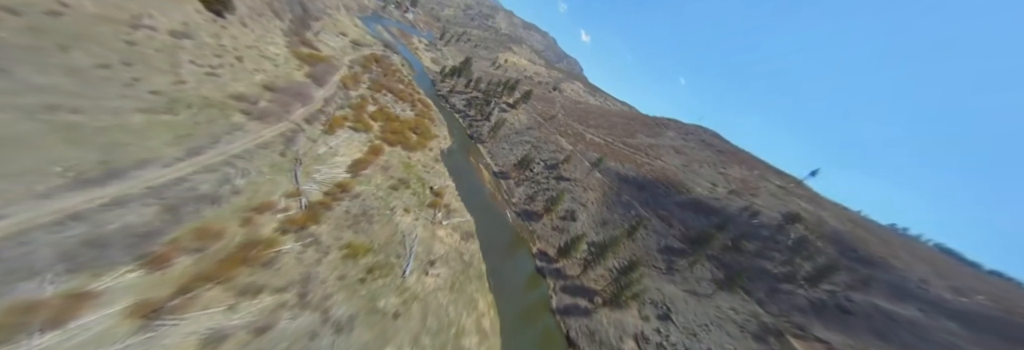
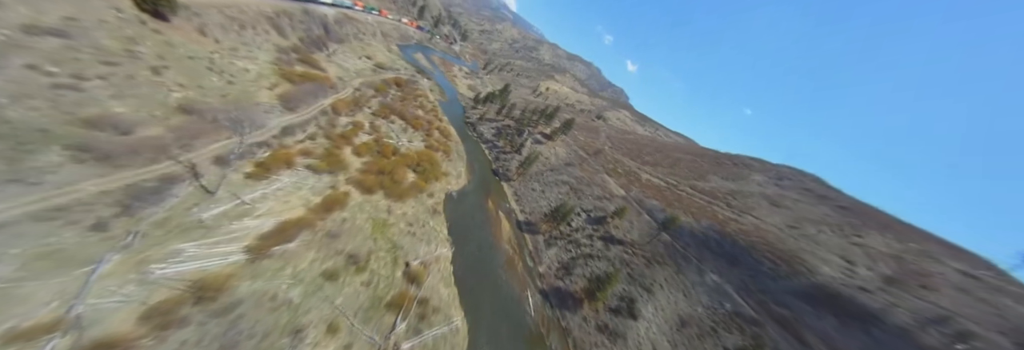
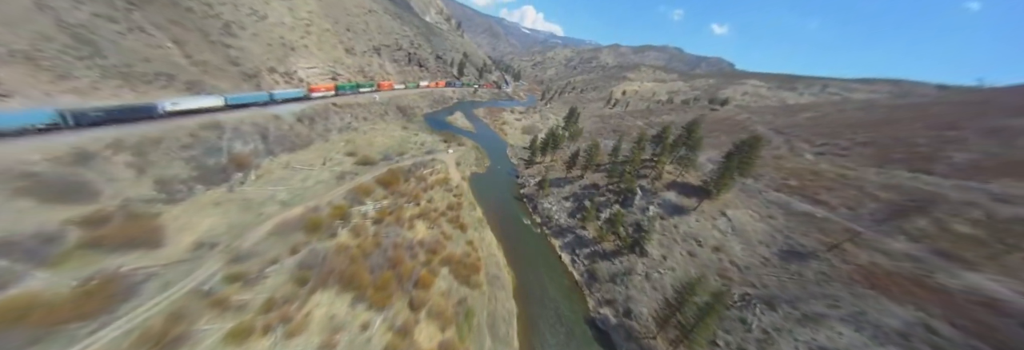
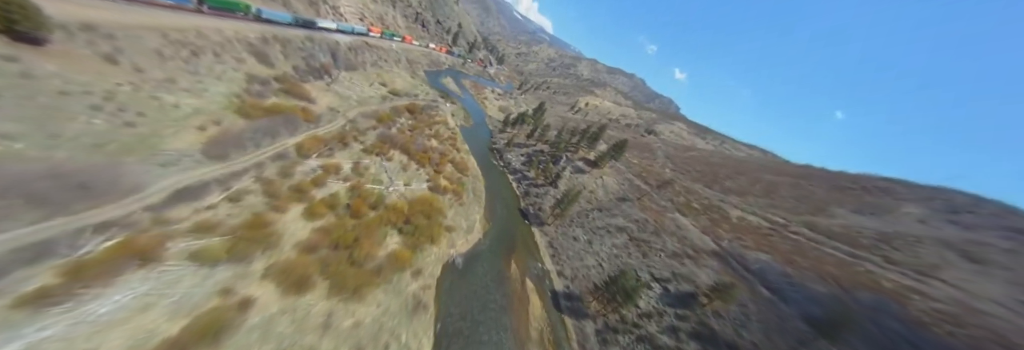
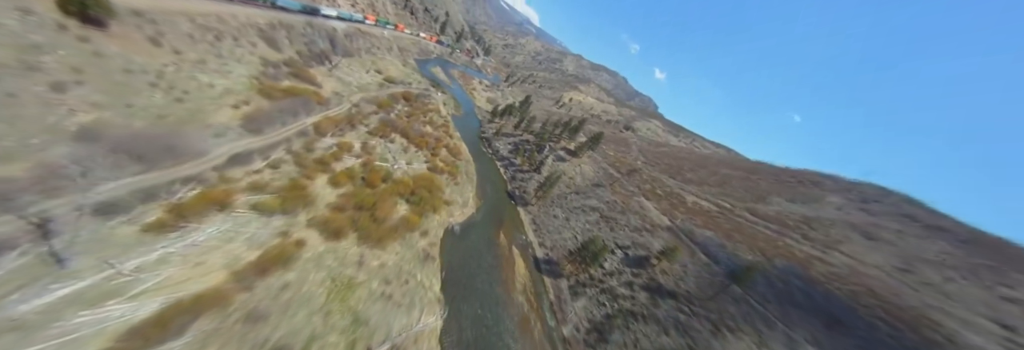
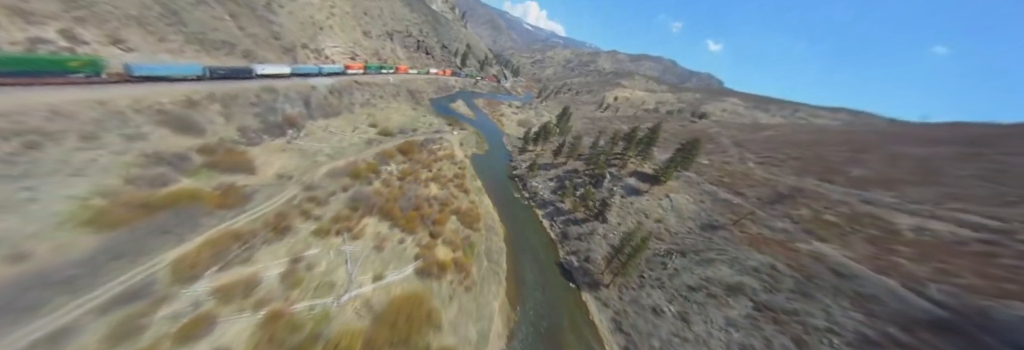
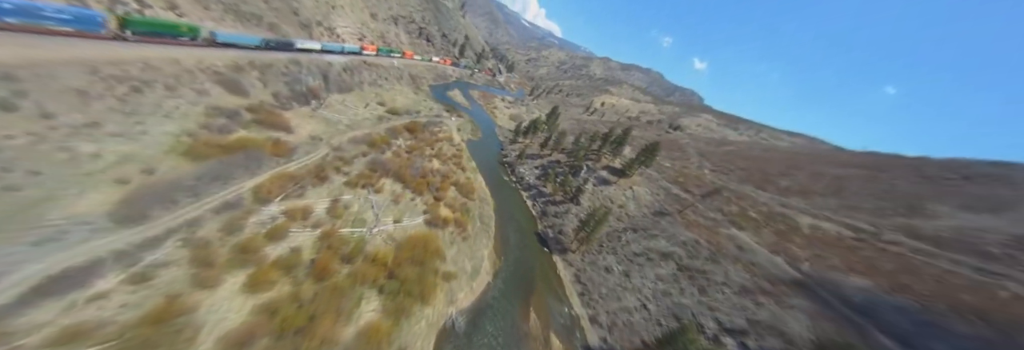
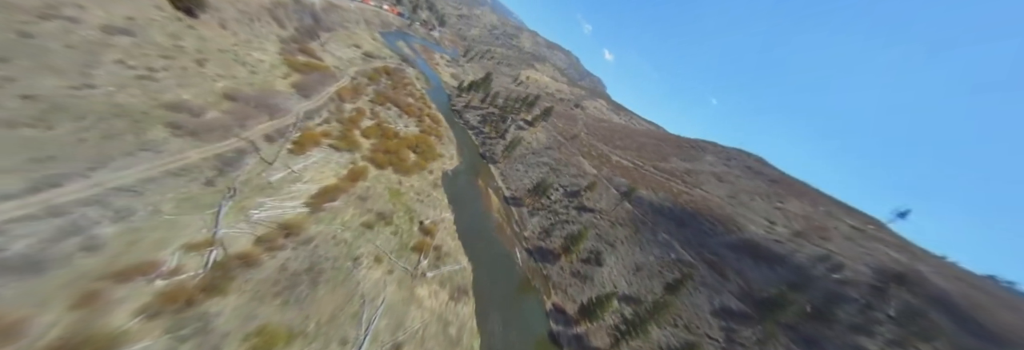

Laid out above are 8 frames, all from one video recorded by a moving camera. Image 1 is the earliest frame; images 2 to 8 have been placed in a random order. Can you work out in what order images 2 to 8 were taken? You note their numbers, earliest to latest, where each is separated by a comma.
8, 2, 5, 4, 7, 6, 3
